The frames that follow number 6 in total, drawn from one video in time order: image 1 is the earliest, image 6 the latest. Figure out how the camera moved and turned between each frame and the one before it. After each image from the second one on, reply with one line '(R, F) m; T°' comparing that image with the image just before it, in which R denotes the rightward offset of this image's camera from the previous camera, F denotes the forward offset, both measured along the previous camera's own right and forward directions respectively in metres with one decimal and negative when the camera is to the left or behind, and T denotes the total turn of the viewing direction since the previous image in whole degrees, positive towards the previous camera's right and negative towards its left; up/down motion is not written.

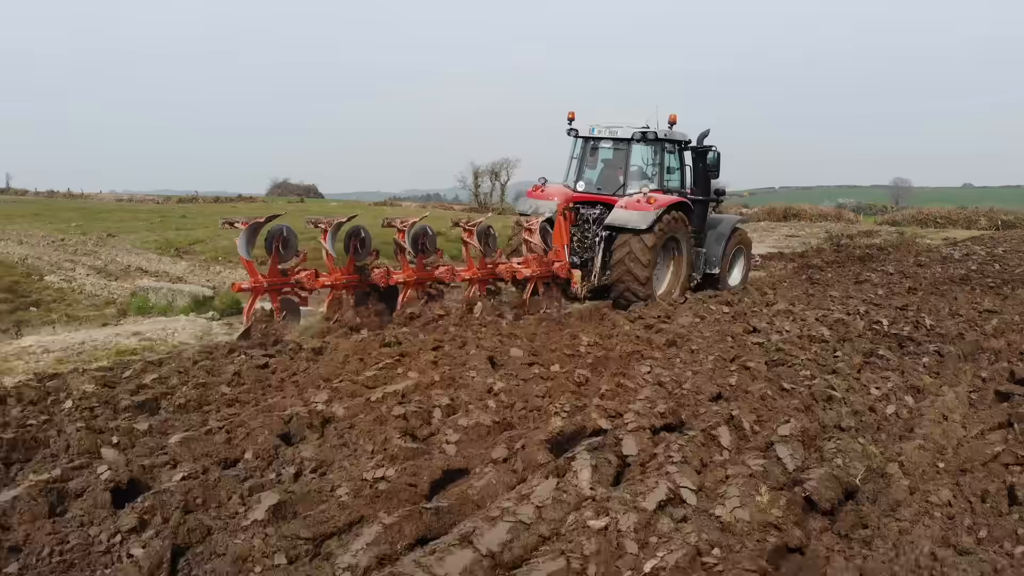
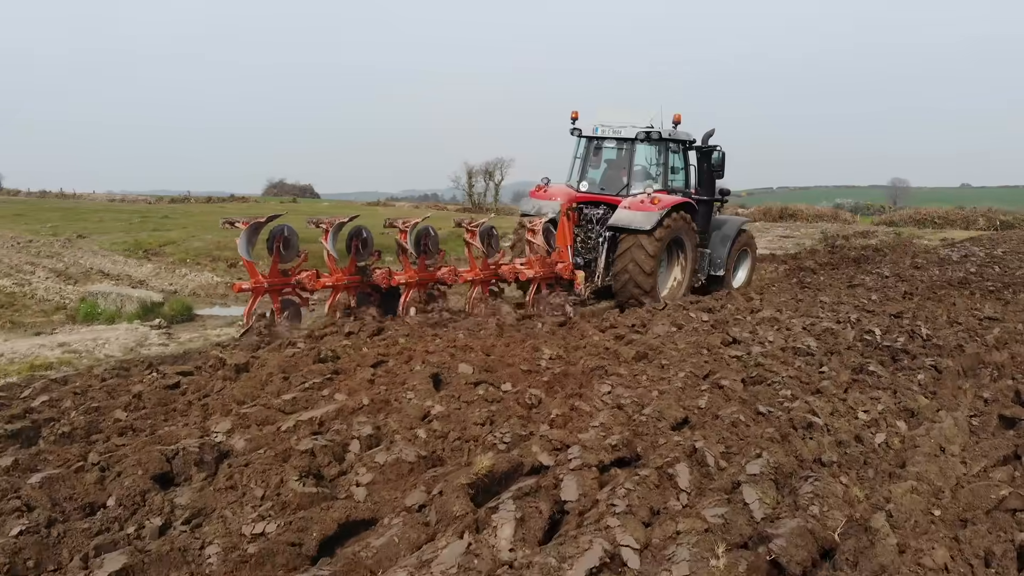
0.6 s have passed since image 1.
(+0.2, +0.5) m; 0°
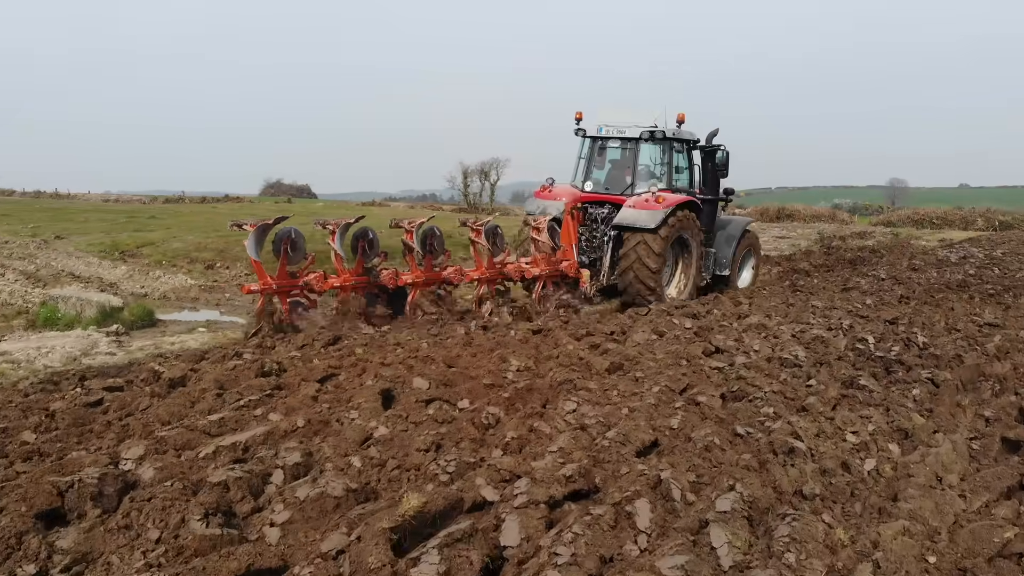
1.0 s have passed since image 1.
(+0.2, +0.4) m; 0°
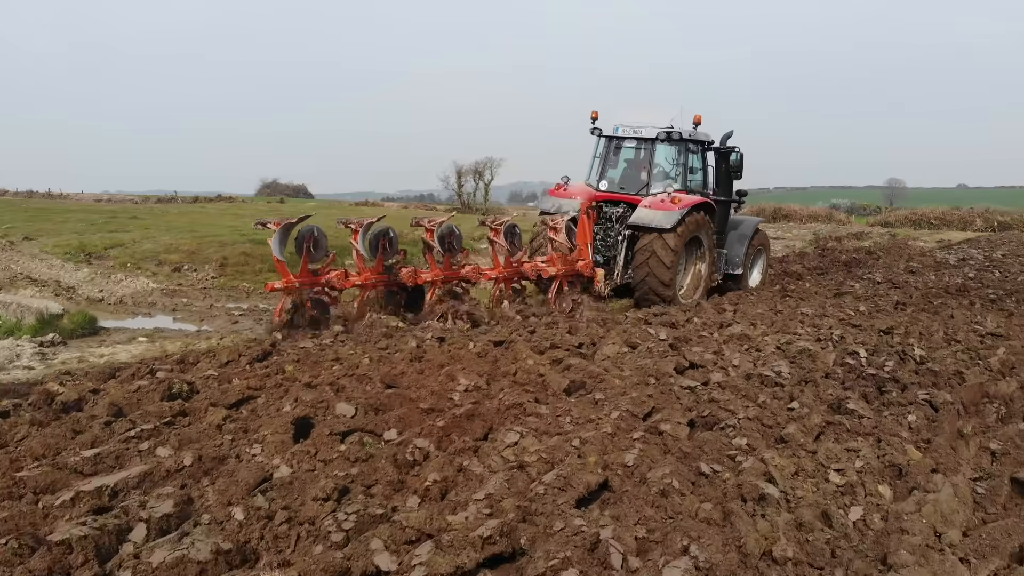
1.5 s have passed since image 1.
(+0.2, +0.5) m; 0°
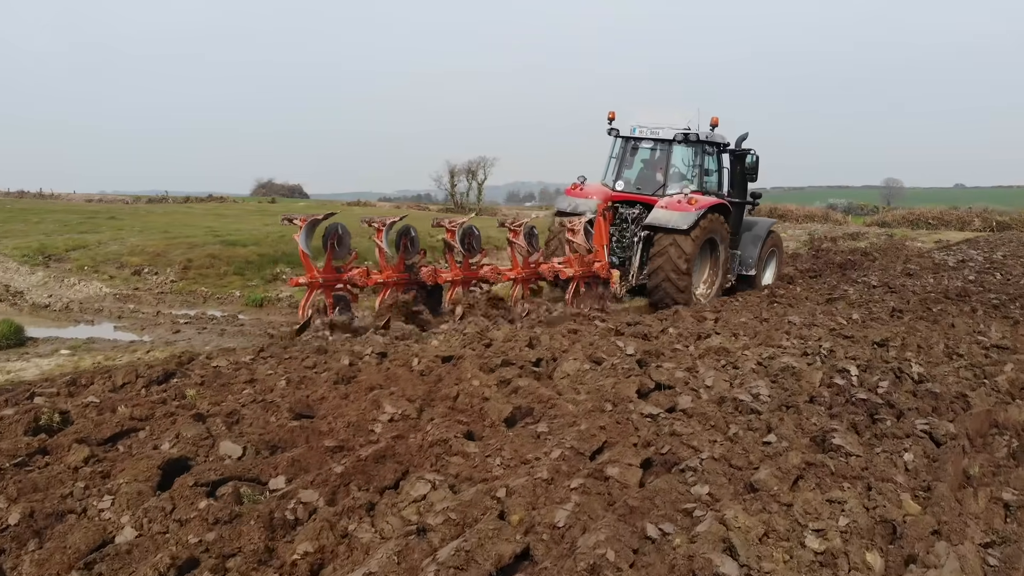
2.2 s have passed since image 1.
(+0.2, +0.6) m; 0°
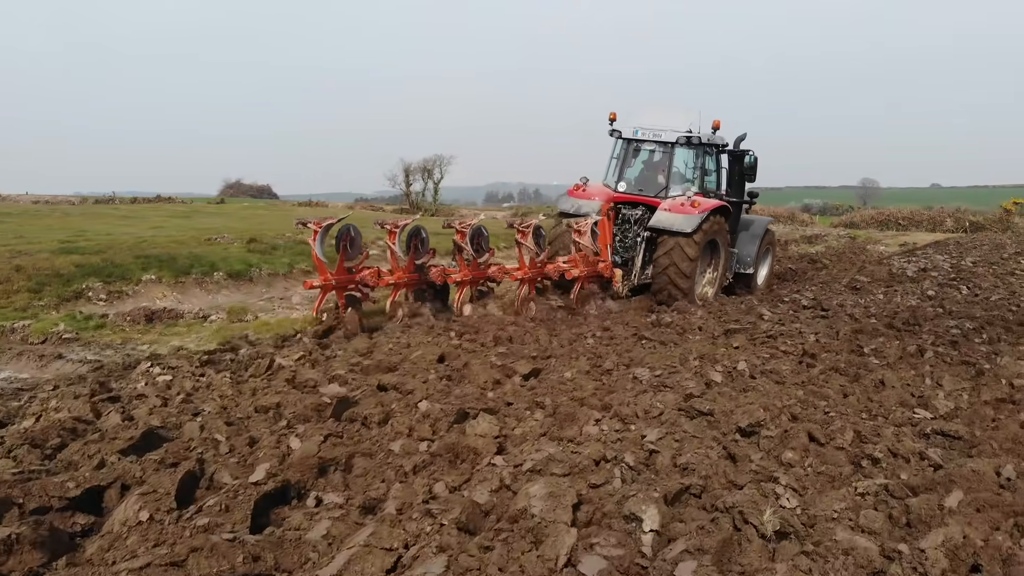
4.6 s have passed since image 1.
(+1.2, +2.2) m; +1°
